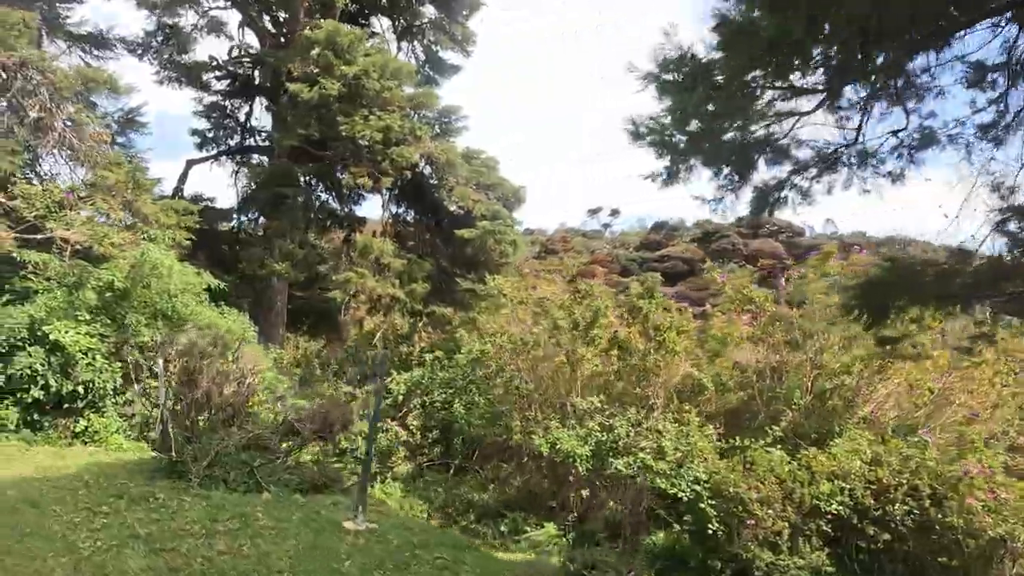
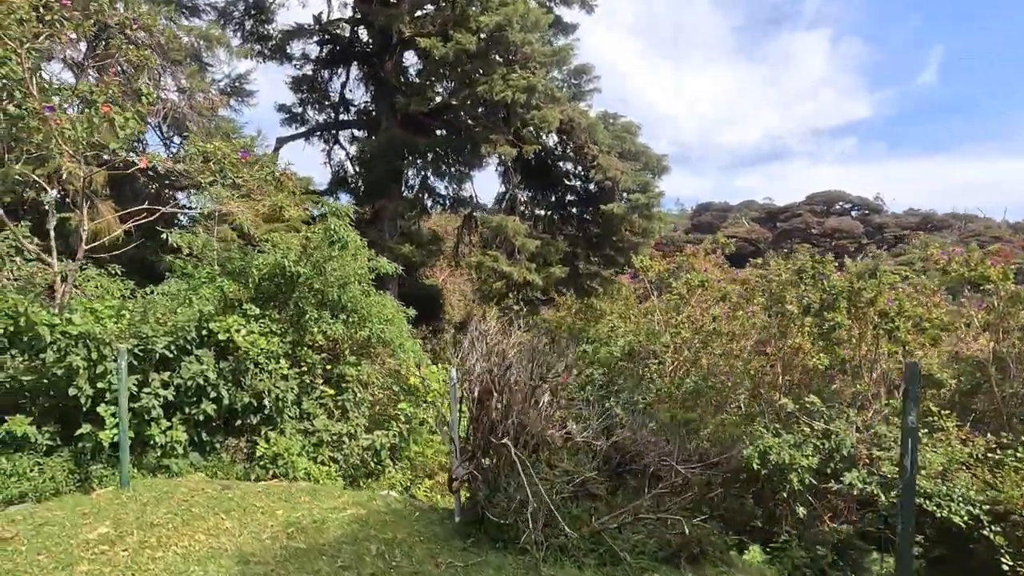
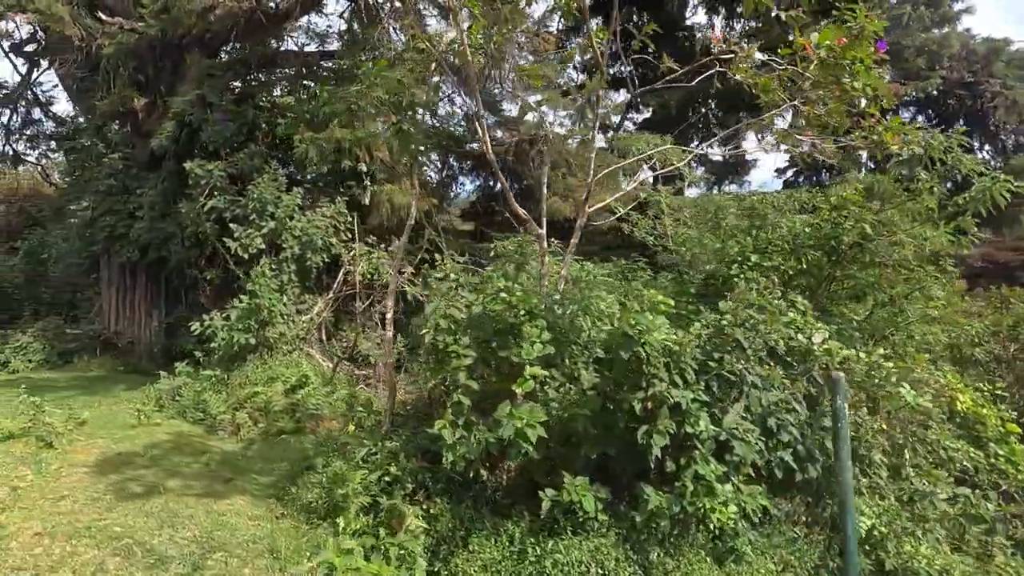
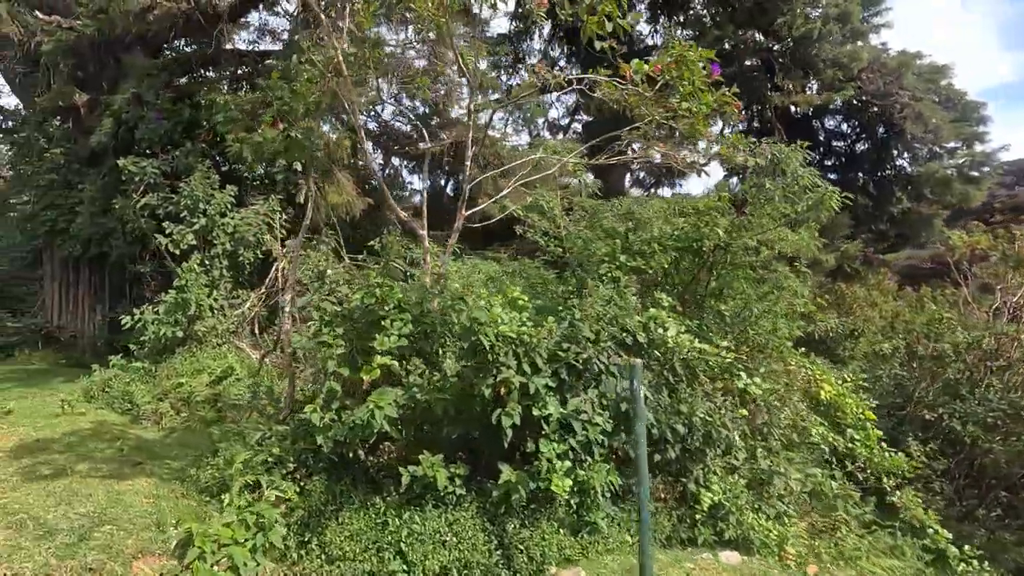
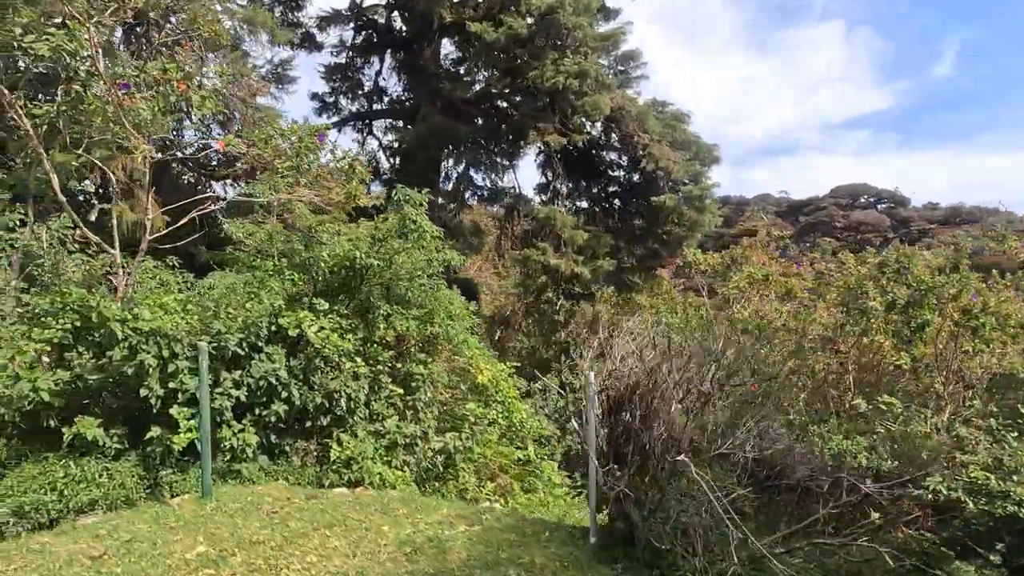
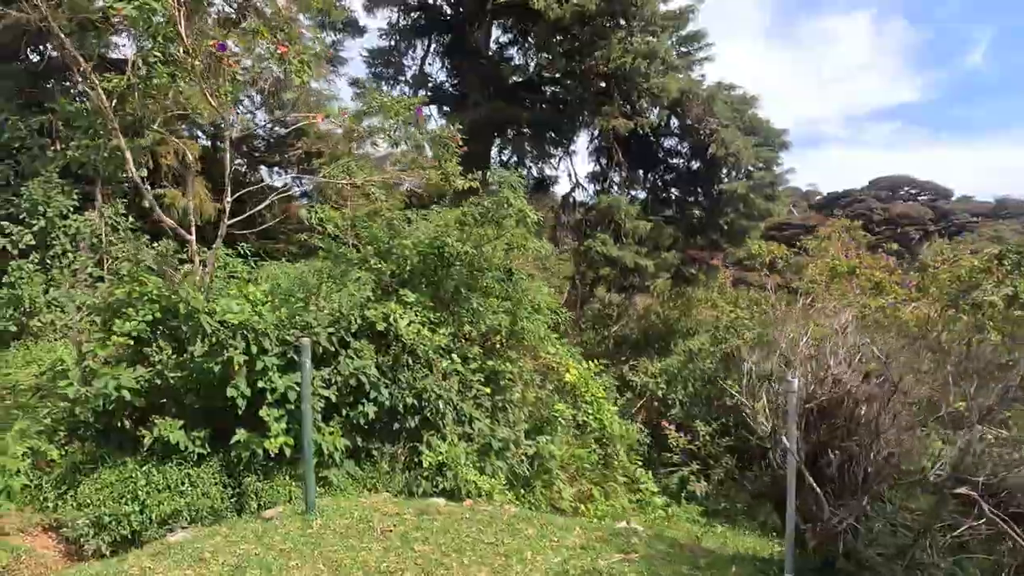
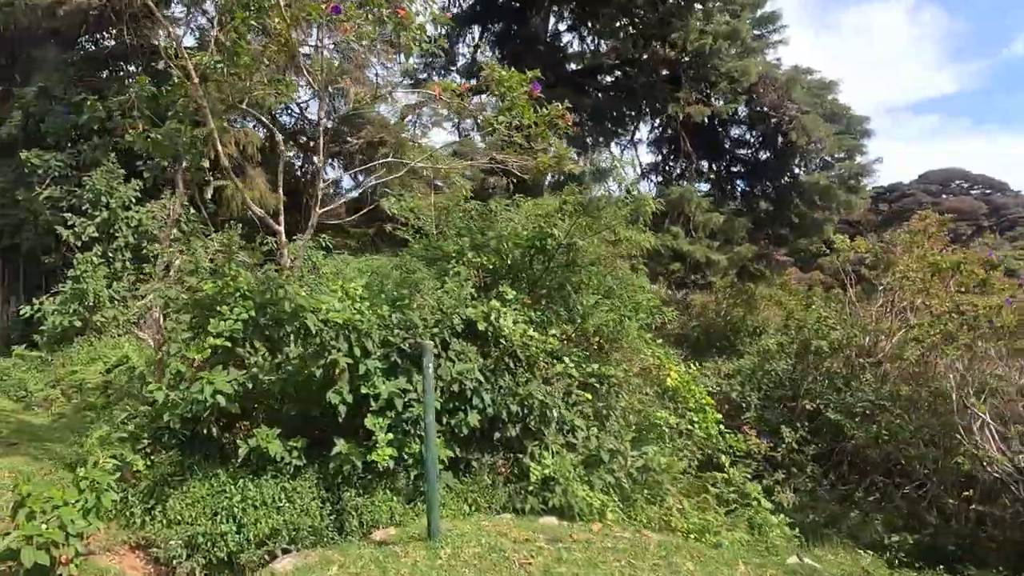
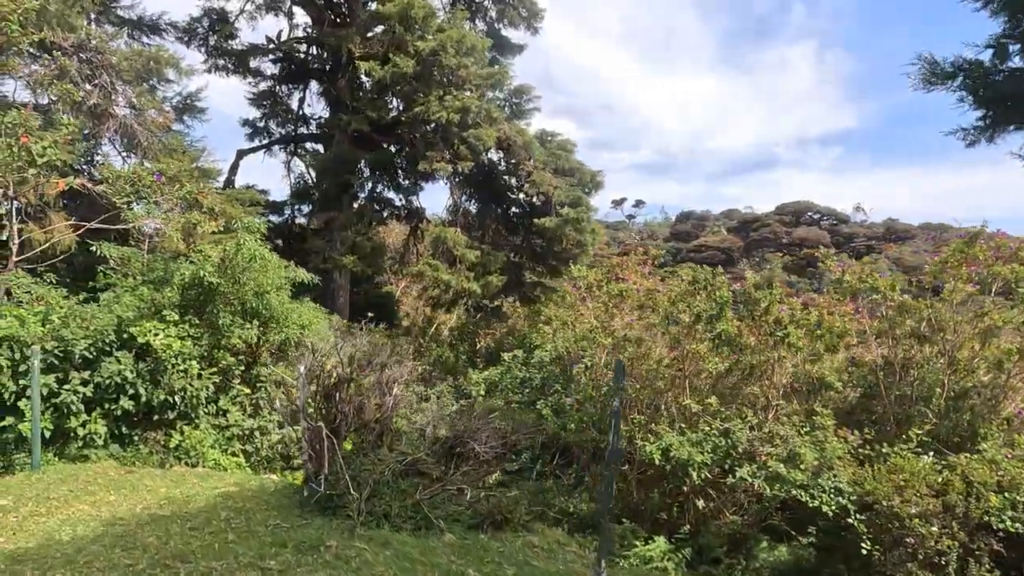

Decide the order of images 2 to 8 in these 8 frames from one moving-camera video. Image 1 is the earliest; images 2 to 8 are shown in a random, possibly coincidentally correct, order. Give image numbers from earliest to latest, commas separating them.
8, 2, 5, 6, 7, 4, 3
